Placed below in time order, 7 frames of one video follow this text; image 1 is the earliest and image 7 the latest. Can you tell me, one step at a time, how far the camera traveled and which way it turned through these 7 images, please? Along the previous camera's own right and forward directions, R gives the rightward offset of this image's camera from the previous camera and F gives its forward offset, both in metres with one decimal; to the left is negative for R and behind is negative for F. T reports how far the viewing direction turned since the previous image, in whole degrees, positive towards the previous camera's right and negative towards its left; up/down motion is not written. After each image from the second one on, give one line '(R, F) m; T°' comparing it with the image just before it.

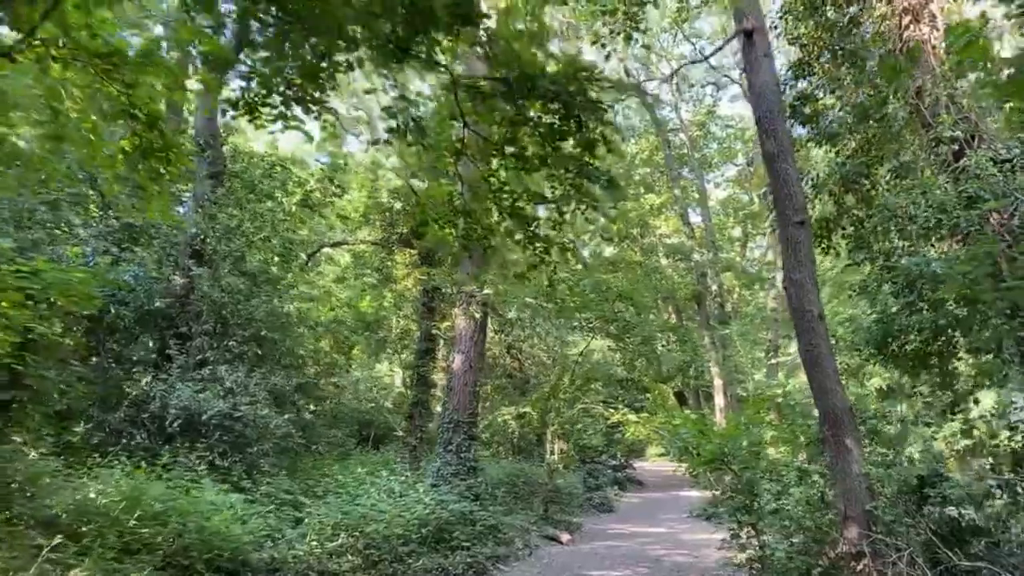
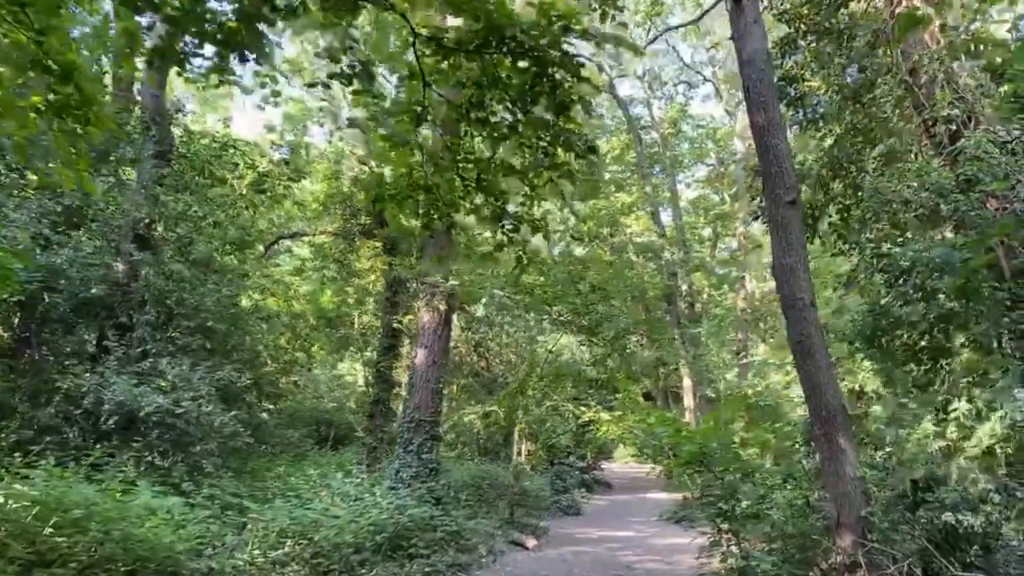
(0.0, +0.5) m; +2°
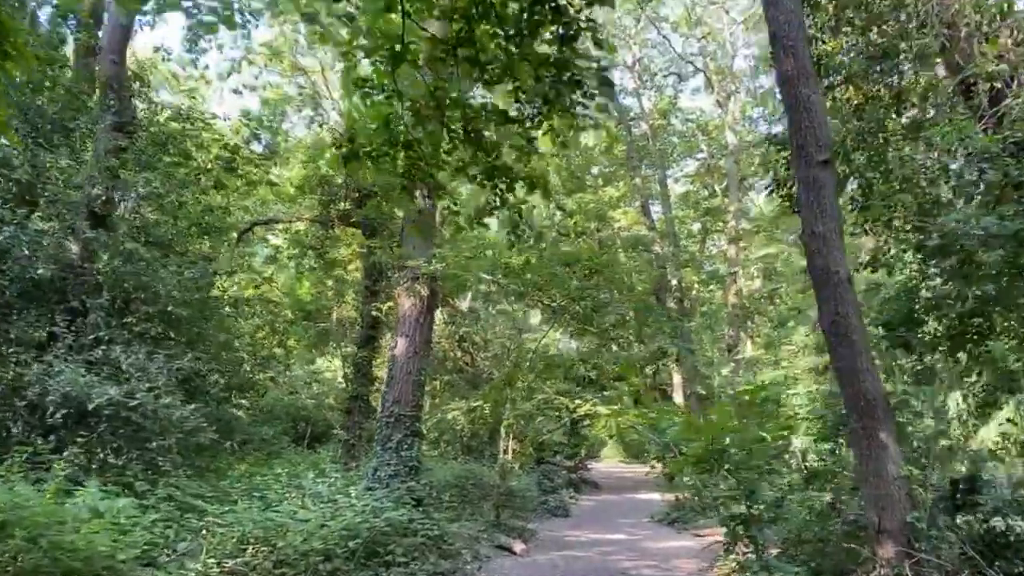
(0.0, +0.6) m; +1°
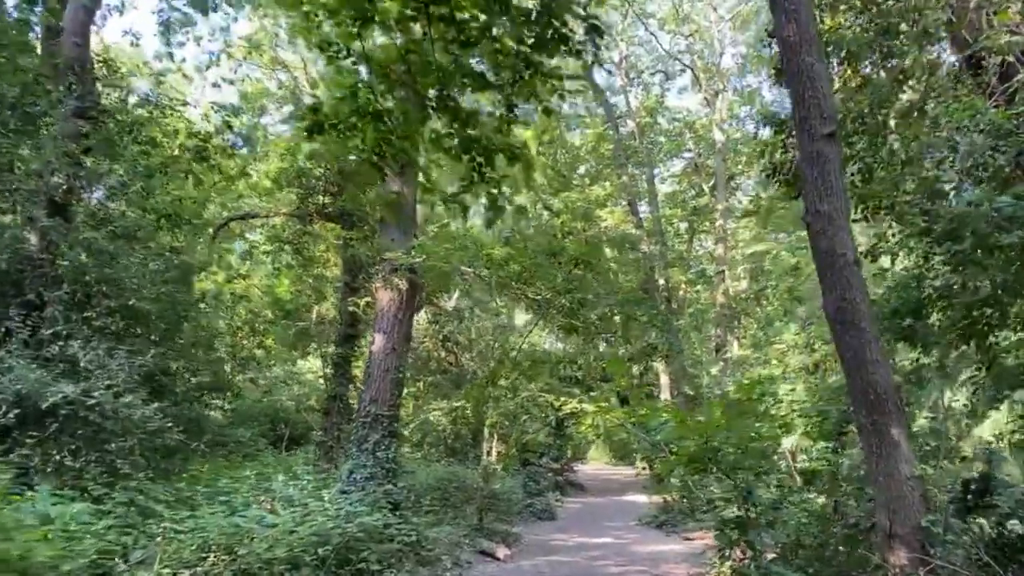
(0.0, +0.4) m; +1°
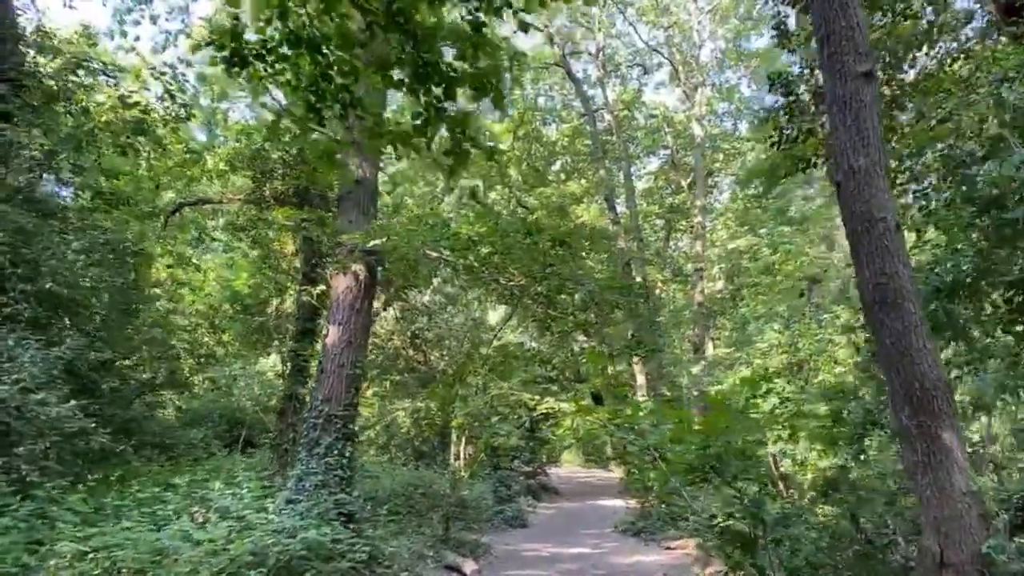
(0.0, +0.7) m; +2°
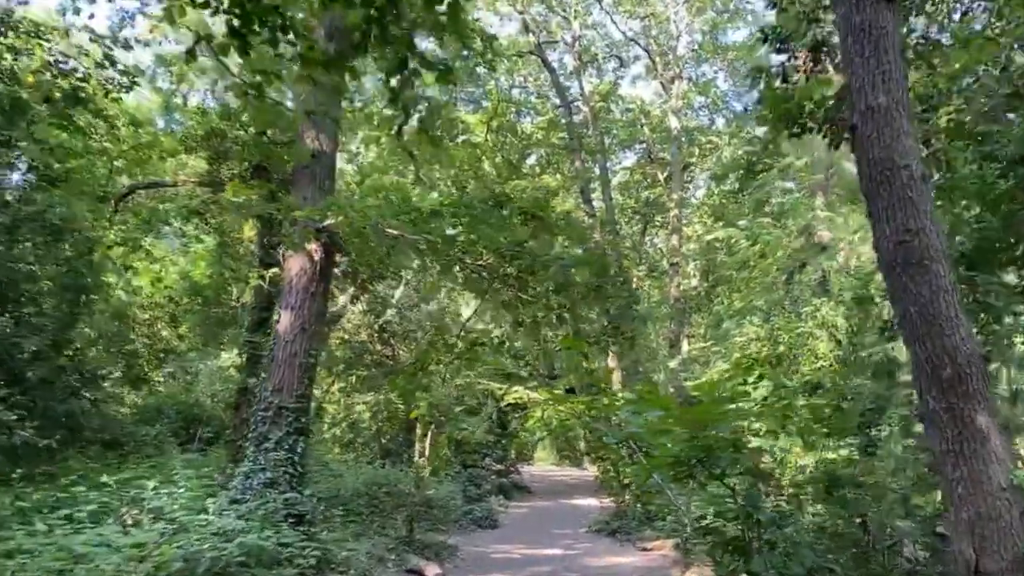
(+0.1, +0.5) m; +2°
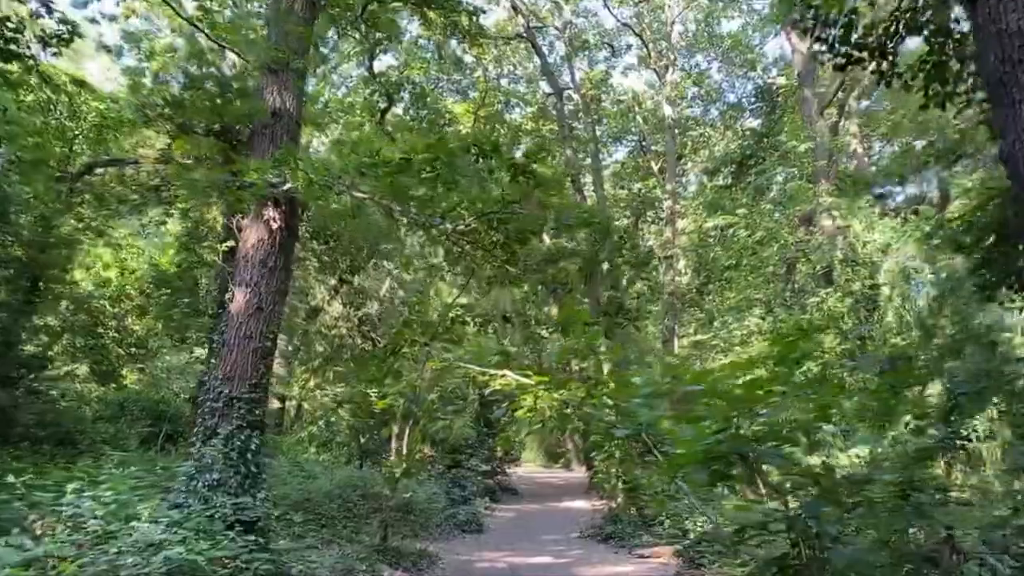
(0.0, +0.8) m; +1°
